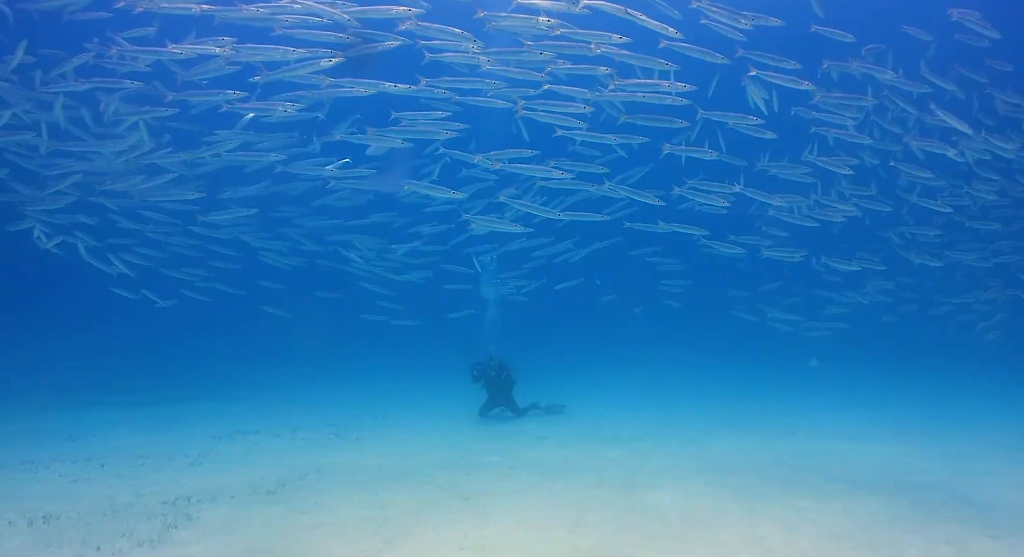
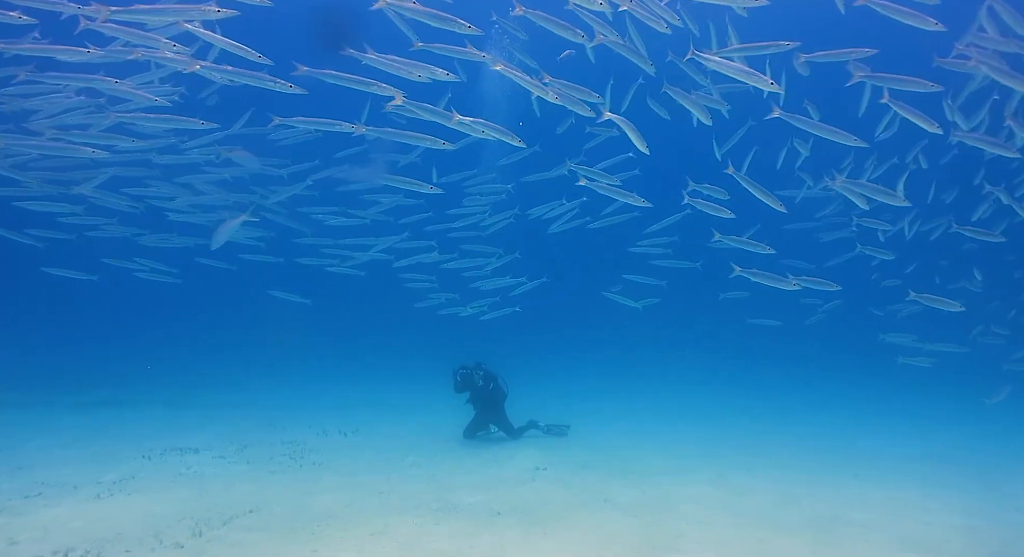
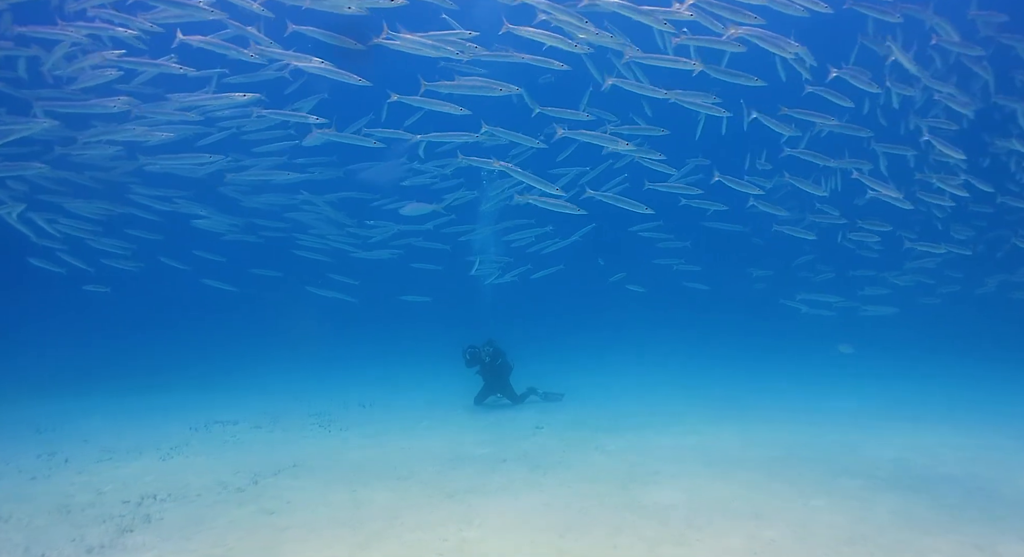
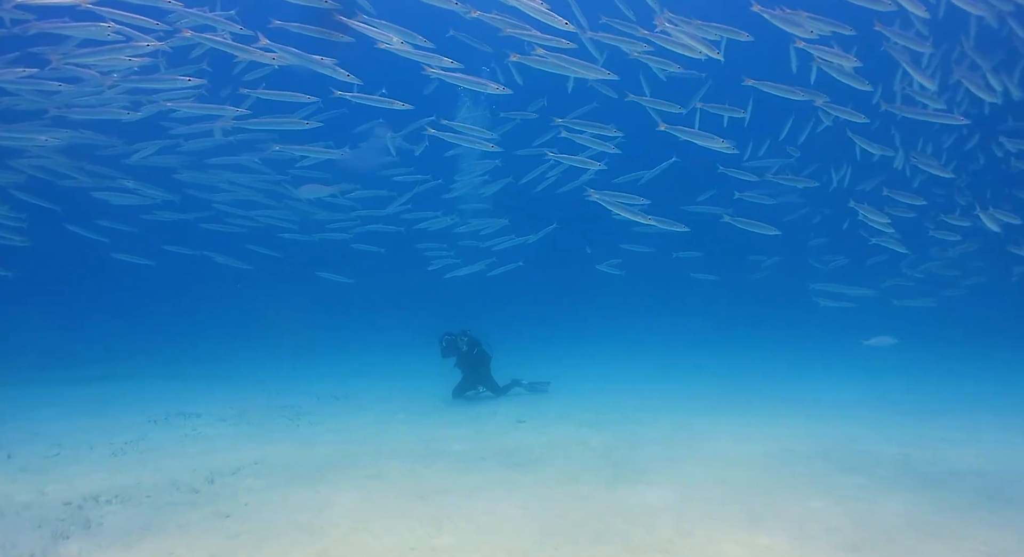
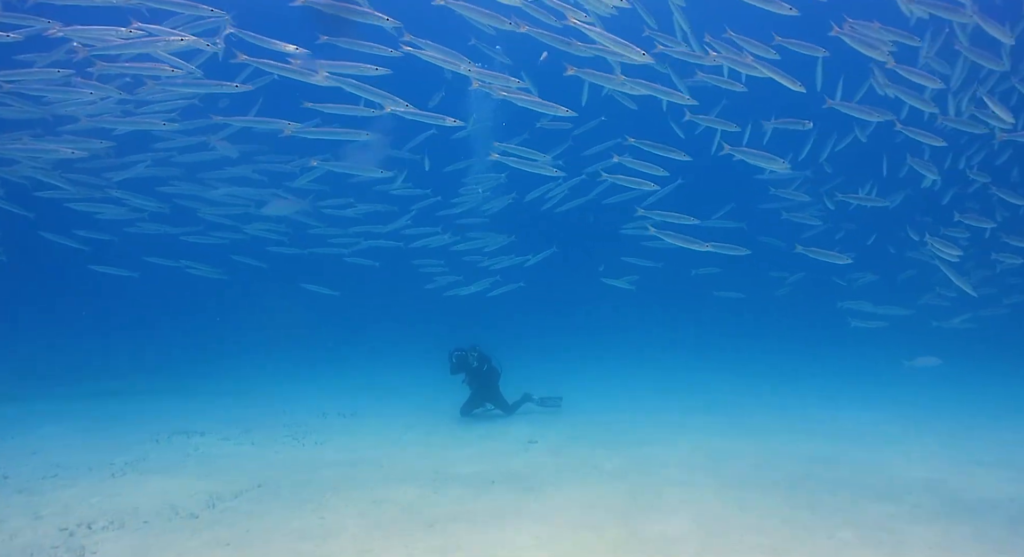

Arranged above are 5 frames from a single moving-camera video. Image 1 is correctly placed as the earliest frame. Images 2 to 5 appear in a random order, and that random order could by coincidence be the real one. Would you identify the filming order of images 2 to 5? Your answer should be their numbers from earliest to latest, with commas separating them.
3, 4, 5, 2
